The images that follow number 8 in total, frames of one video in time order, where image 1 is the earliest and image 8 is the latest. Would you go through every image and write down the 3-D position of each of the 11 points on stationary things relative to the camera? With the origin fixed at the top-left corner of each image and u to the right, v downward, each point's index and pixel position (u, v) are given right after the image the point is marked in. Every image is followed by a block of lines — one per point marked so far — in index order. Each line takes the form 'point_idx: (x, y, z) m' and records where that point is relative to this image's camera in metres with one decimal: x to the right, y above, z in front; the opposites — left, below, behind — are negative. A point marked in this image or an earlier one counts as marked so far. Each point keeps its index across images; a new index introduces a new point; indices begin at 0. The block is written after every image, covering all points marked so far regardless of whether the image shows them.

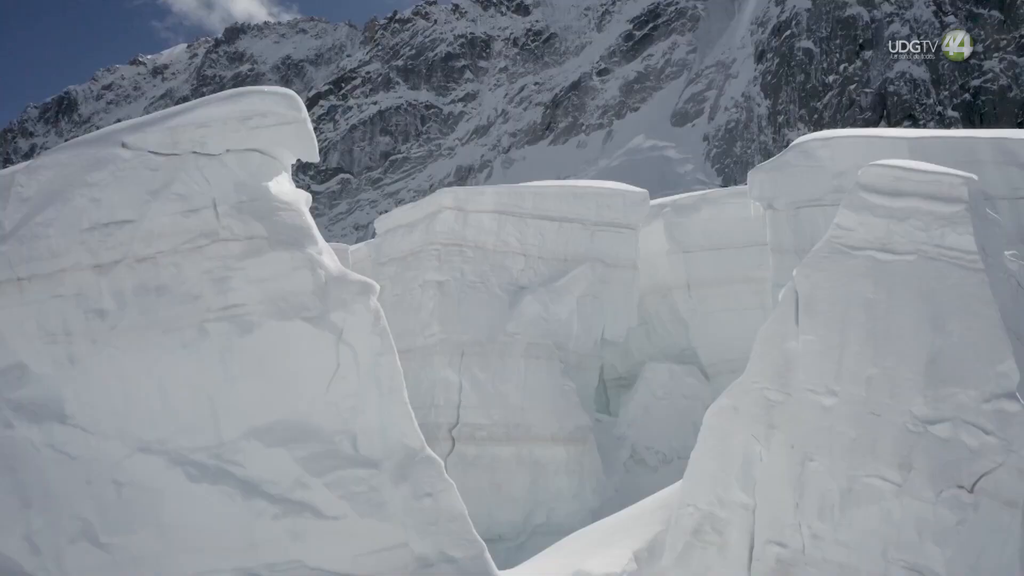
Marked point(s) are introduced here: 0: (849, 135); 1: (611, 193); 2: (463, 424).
0: (+4.2, +1.9, +10.8) m
1: (+1.3, +1.3, +11.6) m
2: (-0.6, -1.6, +10.4) m
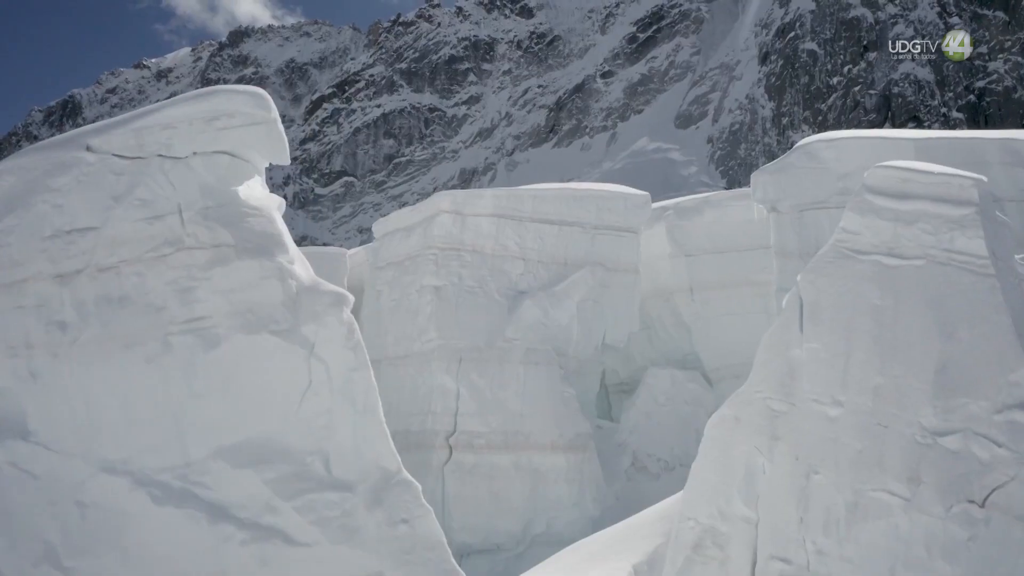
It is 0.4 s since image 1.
0: (+4.2, +1.9, +10.6) m
1: (+1.3, +1.2, +11.4) m
2: (-0.6, -1.7, +10.2) m
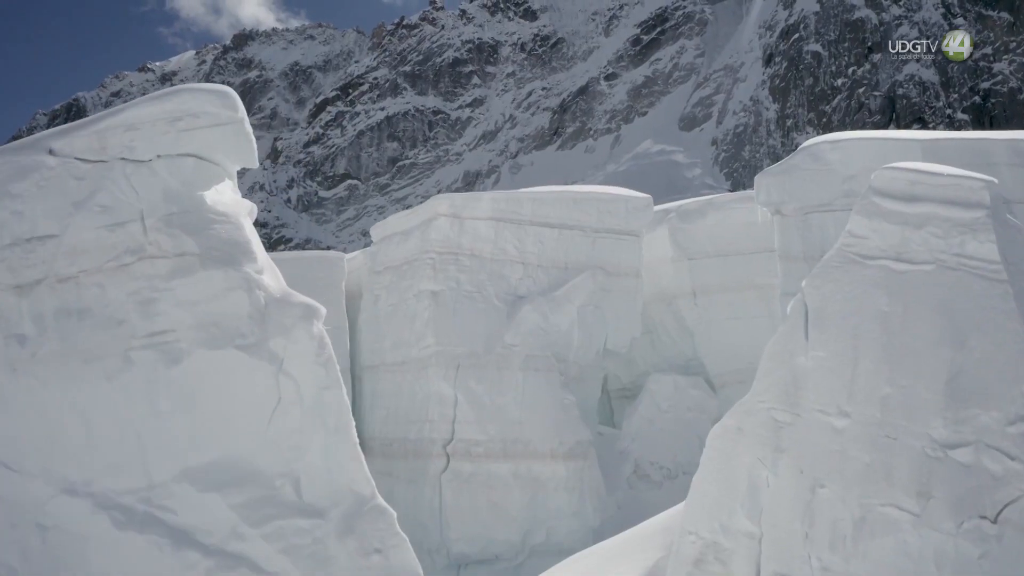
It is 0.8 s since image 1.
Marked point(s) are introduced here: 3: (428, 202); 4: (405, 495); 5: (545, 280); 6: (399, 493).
0: (+4.1, +1.8, +10.4) m
1: (+1.3, +1.1, +11.2) m
2: (-0.6, -1.7, +10.0) m
3: (-1.1, +1.1, +10.9) m
4: (-1.3, -2.5, +10.5) m
5: (+0.4, +0.1, +10.9) m
6: (-1.4, -2.5, +10.6) m
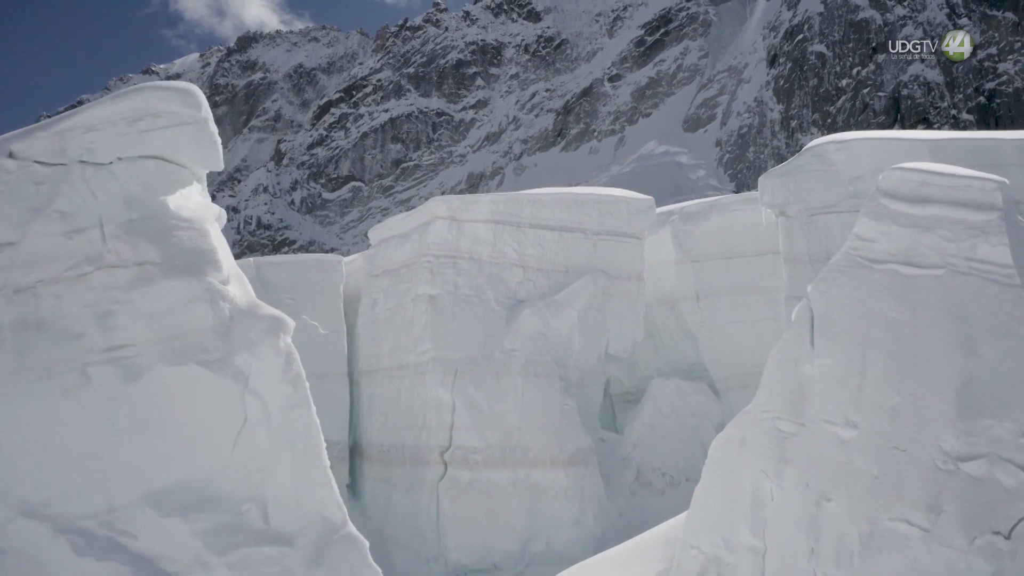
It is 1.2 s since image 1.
0: (+4.1, +1.8, +10.2) m
1: (+1.3, +1.1, +11.0) m
2: (-0.6, -1.8, +9.8) m
3: (-1.1, +1.0, +10.7) m
4: (-1.3, -2.5, +10.3) m
5: (+0.4, +0.1, +10.7) m
6: (-1.4, -2.6, +10.4) m
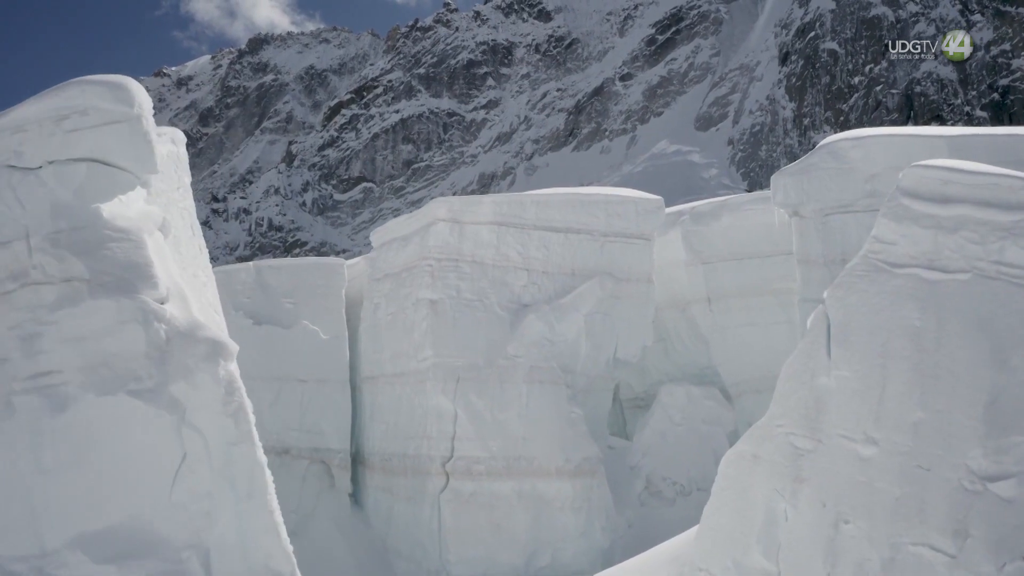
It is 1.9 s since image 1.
0: (+4.2, +1.7, +9.8) m
1: (+1.3, +1.1, +10.7) m
2: (-0.6, -1.8, +9.5) m
3: (-1.0, +1.0, +10.4) m
4: (-1.2, -2.6, +10.0) m
5: (+0.5, 0.0, +10.4) m
6: (-1.3, -2.6, +10.1) m
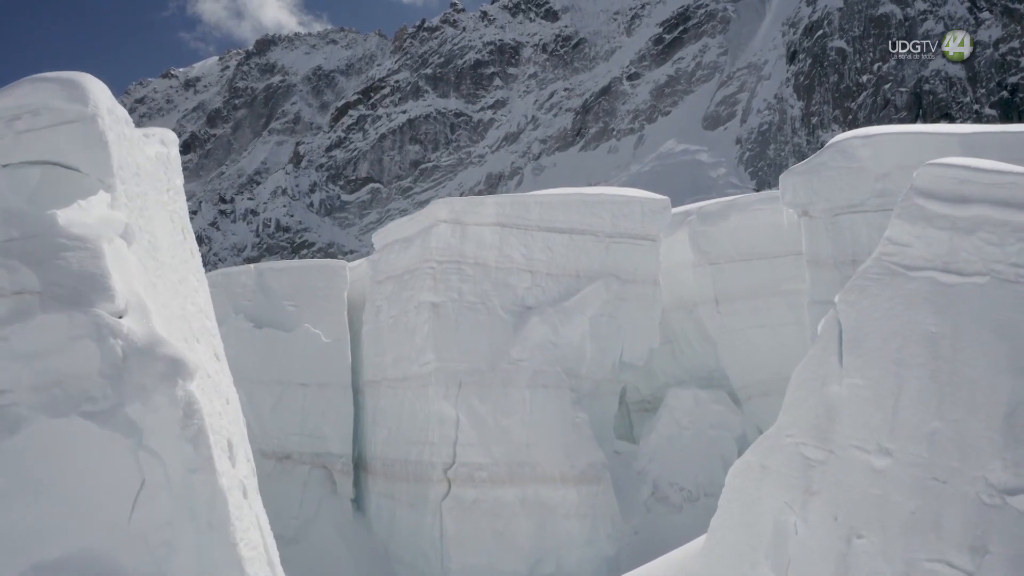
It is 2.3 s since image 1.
0: (+4.2, +1.7, +9.6) m
1: (+1.4, +1.0, +10.5) m
2: (-0.5, -1.9, +9.3) m
3: (-1.0, +0.9, +10.2) m
4: (-1.2, -2.6, +9.9) m
5: (+0.5, 0.0, +10.2) m
6: (-1.3, -2.6, +10.0) m
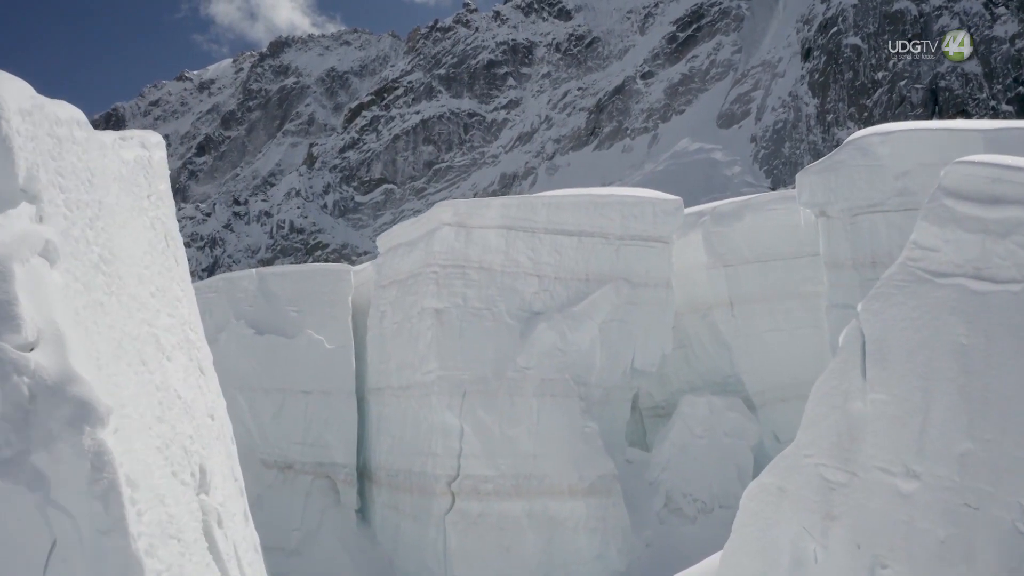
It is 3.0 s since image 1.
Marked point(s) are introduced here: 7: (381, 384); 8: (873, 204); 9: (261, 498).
0: (+4.3, +1.7, +9.2) m
1: (+1.4, +1.0, +10.1) m
2: (-0.5, -1.9, +9.0) m
3: (-0.9, +0.9, +9.9) m
4: (-1.1, -2.7, +9.5) m
5: (+0.6, -0.1, +9.9) m
6: (-1.2, -2.7, +9.7) m
7: (-1.6, -1.2, +10.6) m
8: (+4.0, +0.9, +9.6) m
9: (-3.2, -2.6, +11.0) m
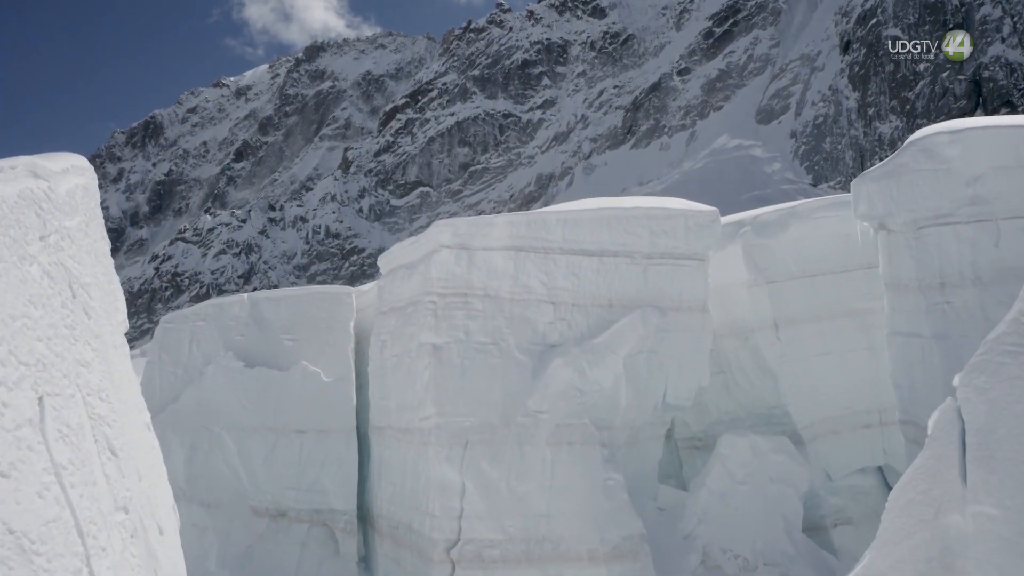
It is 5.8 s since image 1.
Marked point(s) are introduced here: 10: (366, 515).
0: (+4.3, +1.4, +7.9) m
1: (+1.5, +0.7, +8.9) m
2: (-0.4, -2.2, +7.8) m
3: (-0.8, +0.6, +8.7) m
4: (-1.0, -3.0, +8.4) m
5: (+0.7, -0.4, +8.7) m
6: (-1.0, -3.0, +8.5) m
7: (-1.4, -1.5, +9.5) m
8: (+4.1, +0.7, +8.3) m
9: (-3.0, -2.9, +9.9) m
10: (-1.7, -2.7, +10.1) m
